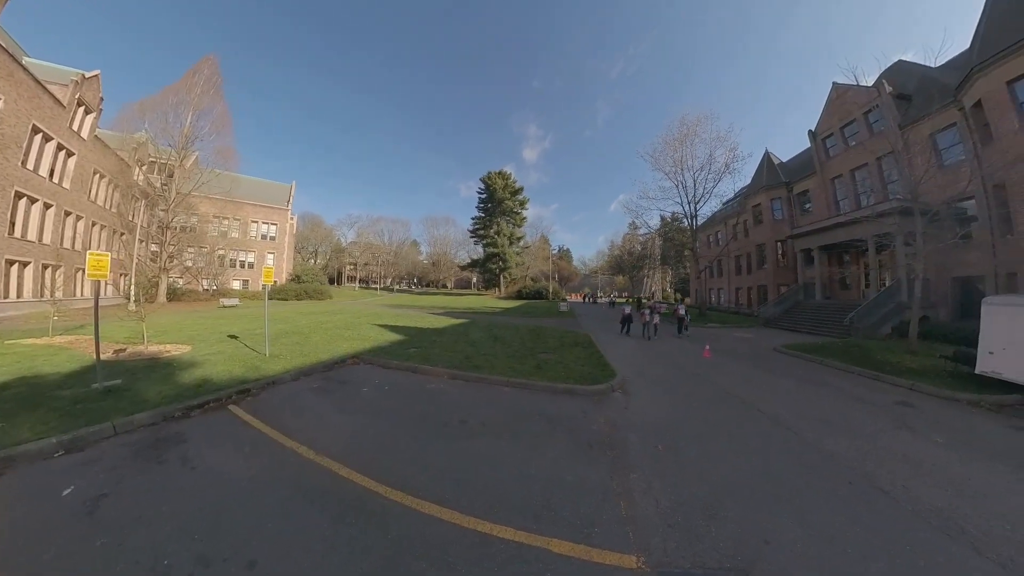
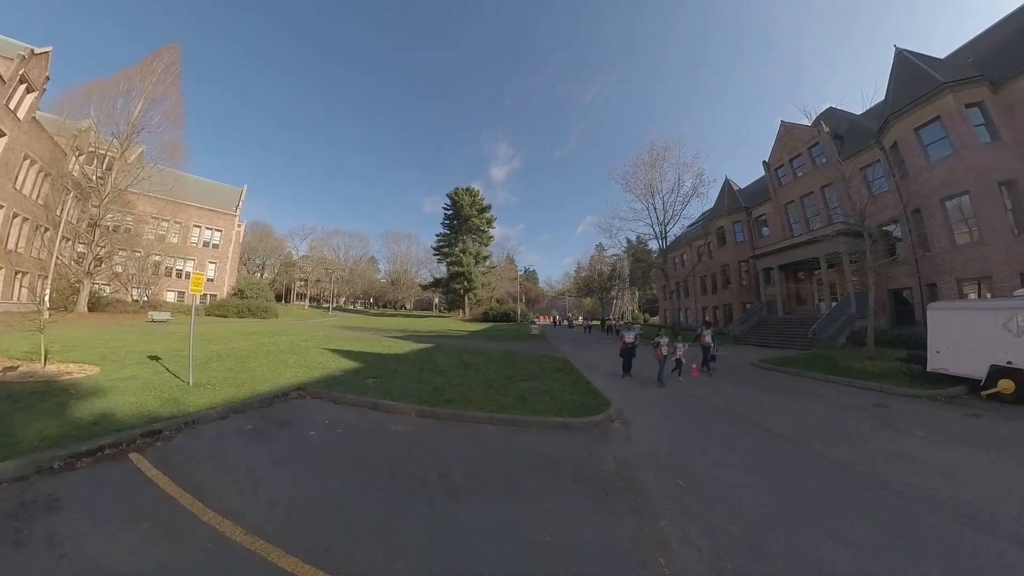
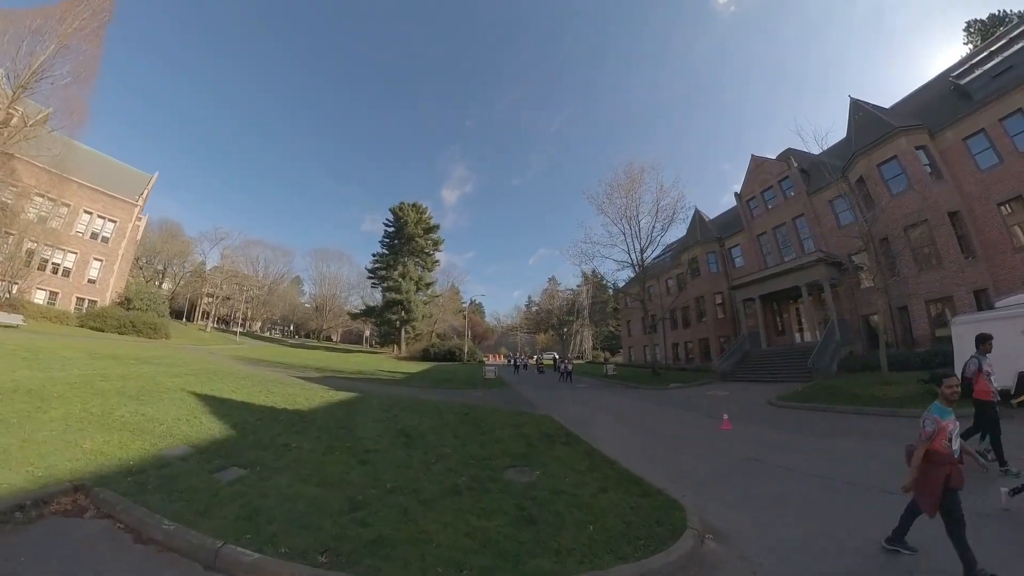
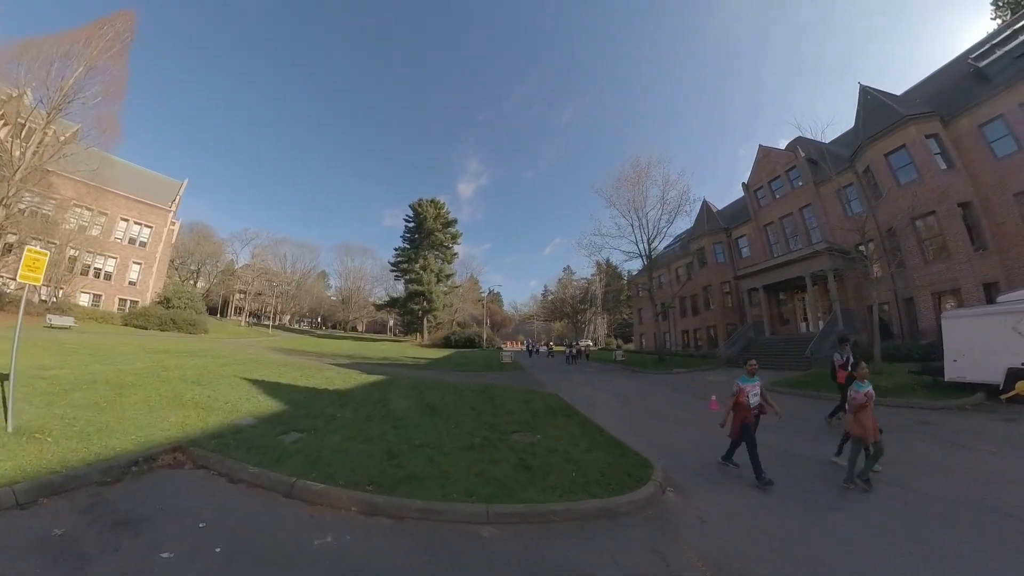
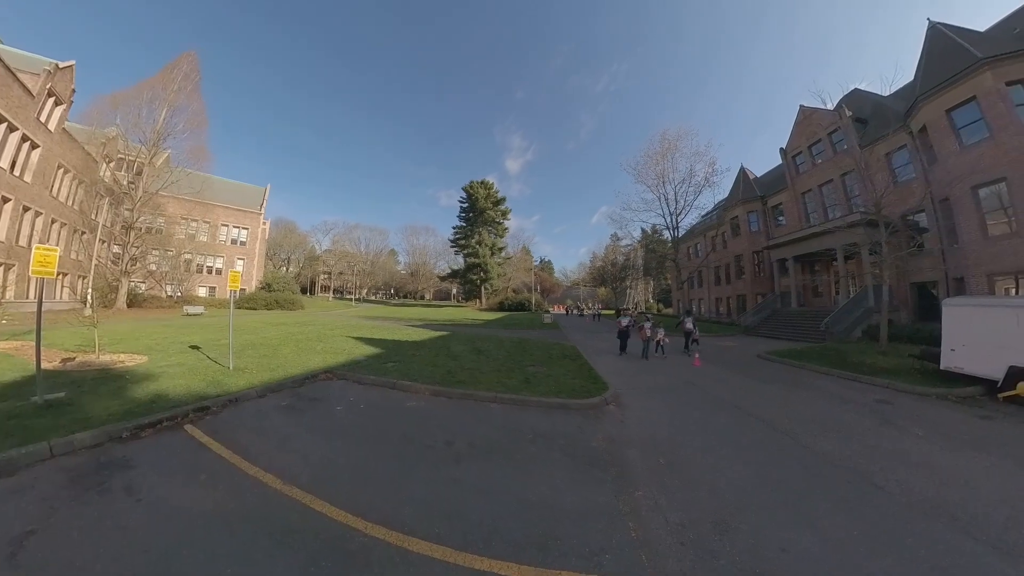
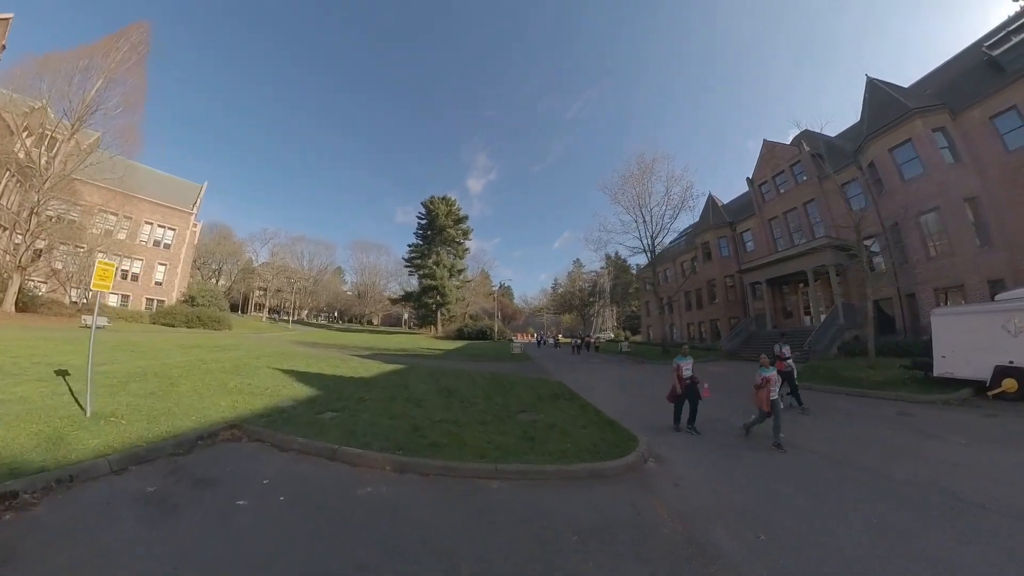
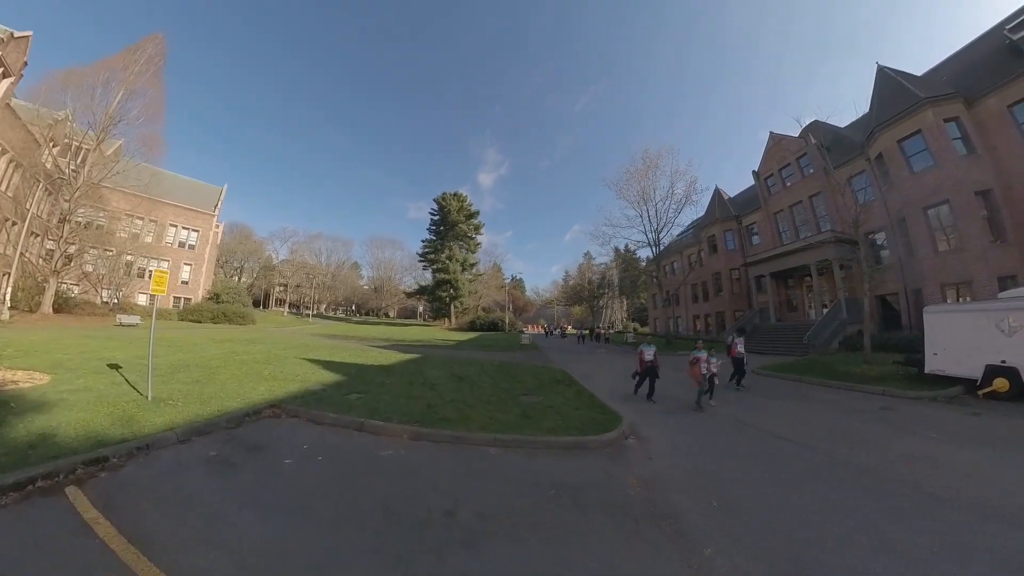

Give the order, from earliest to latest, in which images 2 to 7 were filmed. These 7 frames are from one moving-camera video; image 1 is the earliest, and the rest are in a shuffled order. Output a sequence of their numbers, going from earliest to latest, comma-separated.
5, 2, 7, 6, 4, 3
